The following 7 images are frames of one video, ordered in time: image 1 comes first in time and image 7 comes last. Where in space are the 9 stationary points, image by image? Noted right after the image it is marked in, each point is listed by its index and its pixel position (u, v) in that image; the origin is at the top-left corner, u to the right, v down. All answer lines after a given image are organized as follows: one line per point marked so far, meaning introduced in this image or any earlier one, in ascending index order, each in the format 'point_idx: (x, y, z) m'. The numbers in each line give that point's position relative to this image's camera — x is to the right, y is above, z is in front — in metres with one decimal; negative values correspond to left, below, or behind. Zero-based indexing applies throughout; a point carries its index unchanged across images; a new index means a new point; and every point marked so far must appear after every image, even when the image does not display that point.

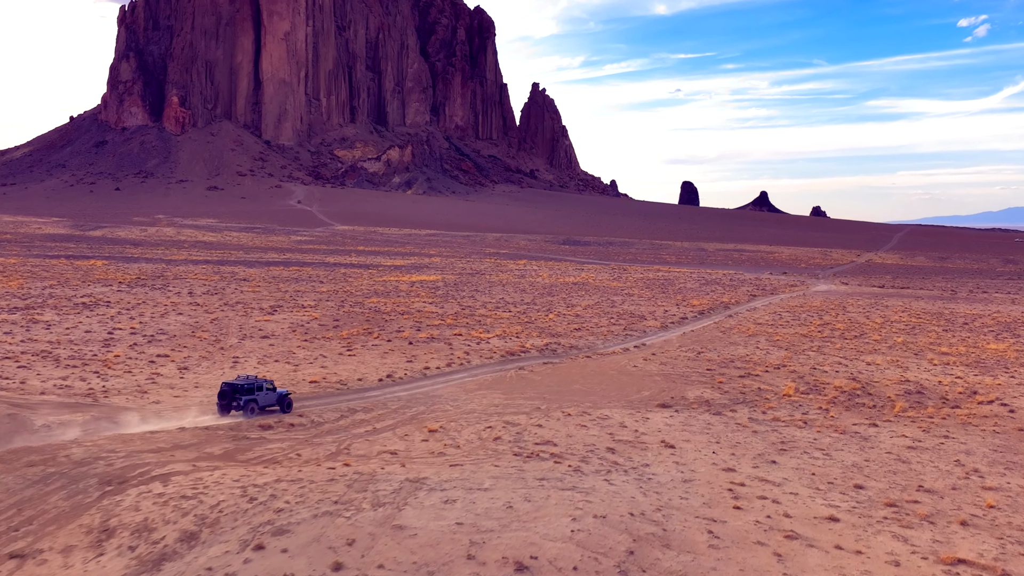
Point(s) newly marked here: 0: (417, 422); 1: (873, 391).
0: (-0.8, -1.1, +12.5) m
1: (+3.9, -1.1, +16.4) m
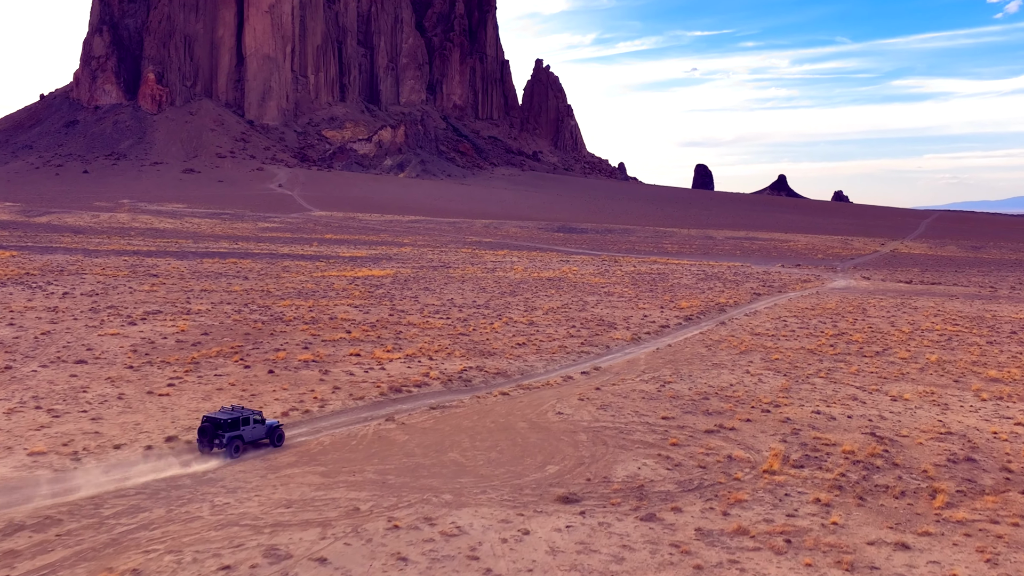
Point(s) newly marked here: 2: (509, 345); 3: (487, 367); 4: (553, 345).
0: (-1.9, -1.3, +7.2) m
1: (+2.8, -1.3, +11.0) m
2: (0.0, -0.7, +19.1) m
3: (-0.3, -0.9, +16.7) m
4: (+0.5, -0.7, +19.4) m
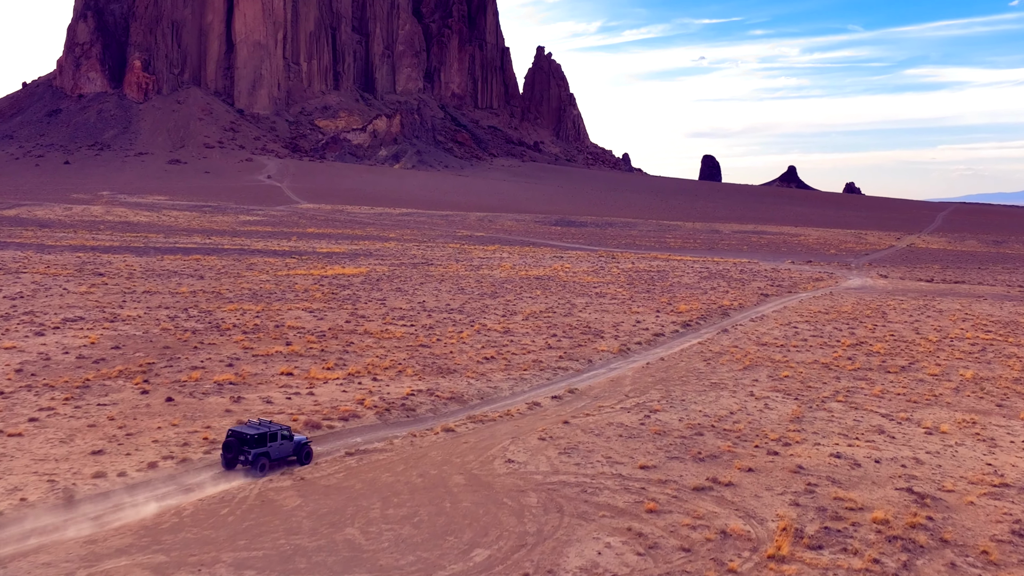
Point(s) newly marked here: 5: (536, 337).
0: (-2.4, -1.4, +4.5) m
1: (+2.4, -1.3, +8.3) m
2: (-0.4, -0.8, +16.4) m
3: (-0.7, -0.9, +14.0) m
4: (+0.2, -0.8, +16.7) m
5: (+0.3, -0.6, +18.9) m
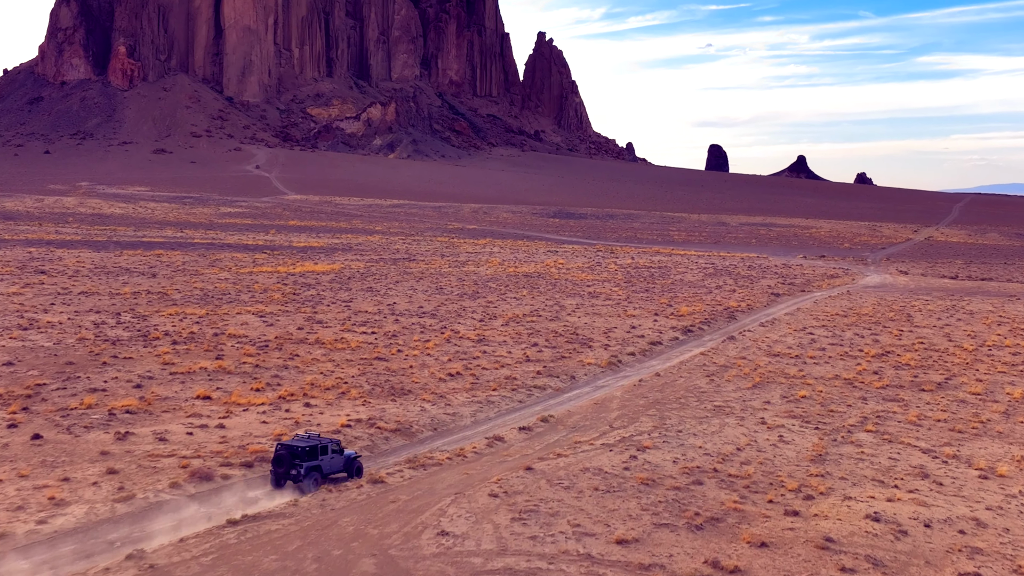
0: (-2.7, -1.5, +2.1) m
1: (+2.0, -1.4, +5.8) m
2: (-0.7, -0.8, +14.0) m
3: (-1.0, -1.0, +11.6) m
4: (-0.1, -0.8, +14.2) m
5: (0.0, -0.6, +16.5) m
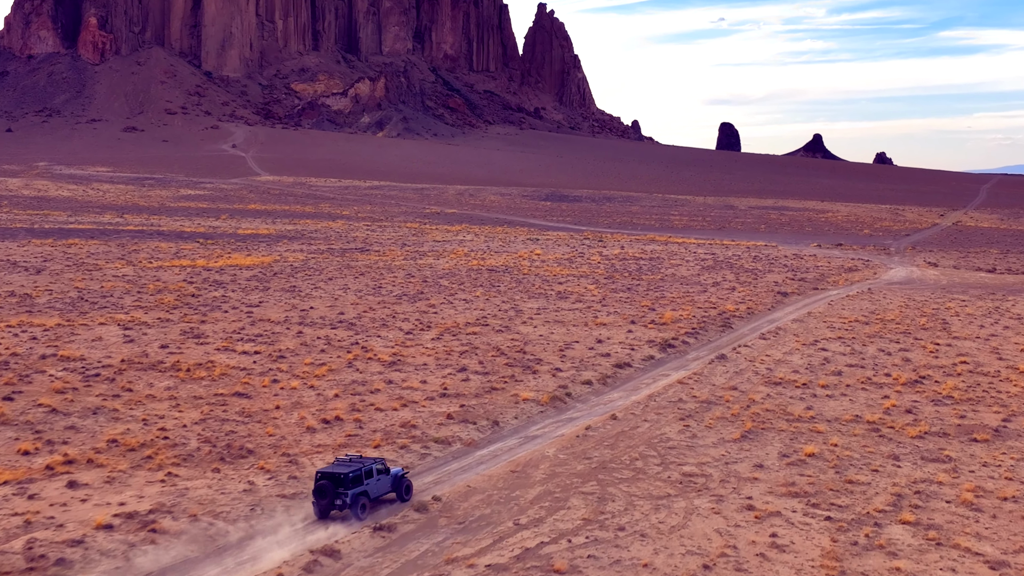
0: (-3.5, -1.7, -1.8) m
1: (+1.3, -1.6, +1.9) m
2: (-1.4, -0.9, +10.1) m
3: (-1.7, -1.1, +7.7) m
4: (-0.8, -0.9, +10.3) m
5: (-0.7, -0.7, +12.6) m
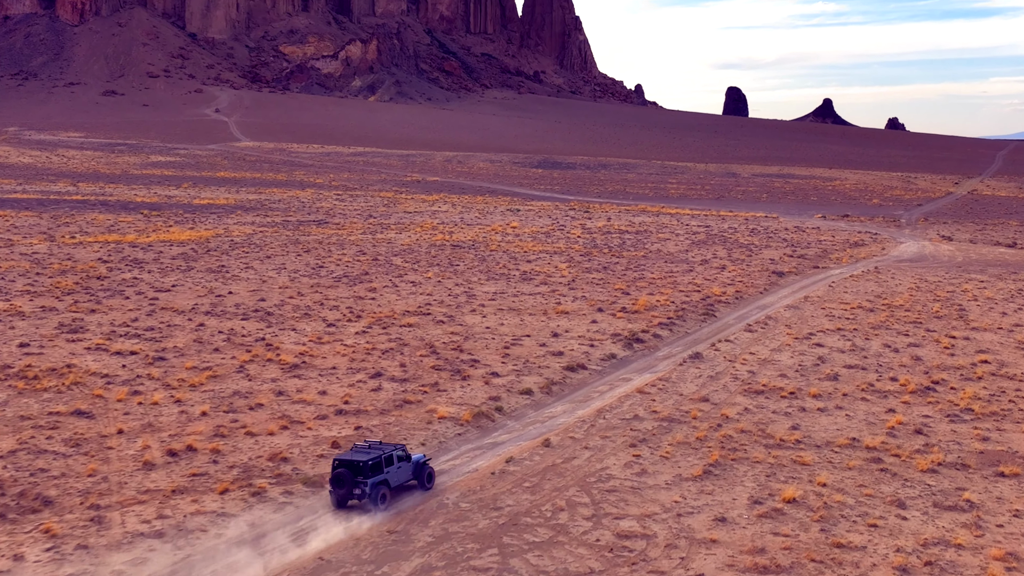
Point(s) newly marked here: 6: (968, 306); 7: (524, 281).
0: (-4.2, -2.0, -4.0) m
1: (+0.6, -1.8, -0.3) m
2: (-1.9, -0.9, +7.9) m
3: (-2.2, -1.2, +5.5) m
4: (-1.4, -0.9, +8.1) m
5: (-1.2, -0.6, +10.3) m
6: (+4.7, -0.2, +15.7) m
7: (+0.1, +0.1, +16.5) m
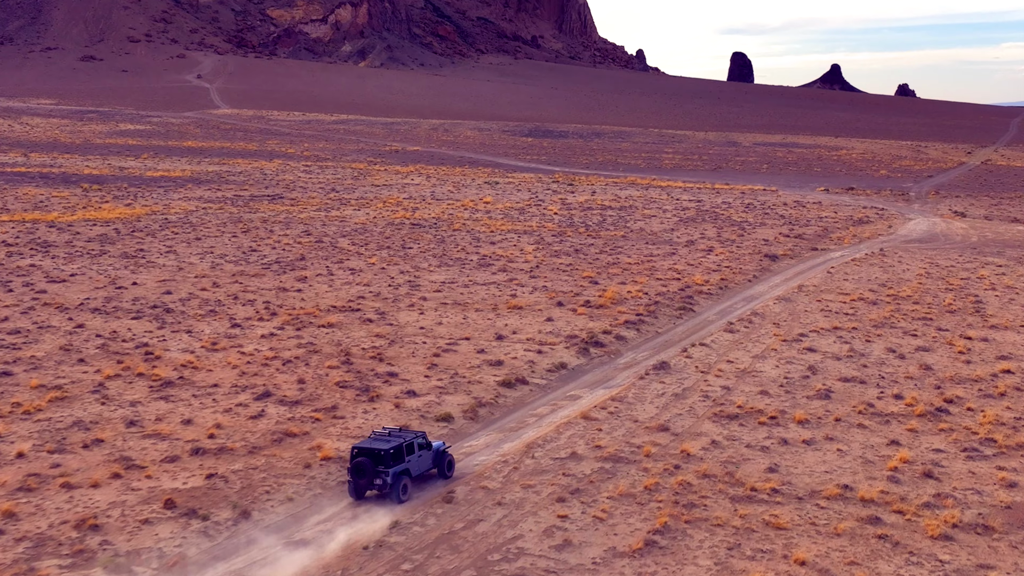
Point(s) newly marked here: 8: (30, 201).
0: (-4.7, -2.3, -5.9) m
1: (+0.1, -2.0, -2.2) m
2: (-2.4, -1.0, +5.9) m
3: (-2.7, -1.3, +3.6) m
4: (-1.8, -1.0, +6.2) m
5: (-1.7, -0.6, +8.4) m
6: (+4.3, -0.1, +13.8) m
7: (-0.3, +0.2, +14.6) m
8: (-6.1, +1.1, +19.7) m
